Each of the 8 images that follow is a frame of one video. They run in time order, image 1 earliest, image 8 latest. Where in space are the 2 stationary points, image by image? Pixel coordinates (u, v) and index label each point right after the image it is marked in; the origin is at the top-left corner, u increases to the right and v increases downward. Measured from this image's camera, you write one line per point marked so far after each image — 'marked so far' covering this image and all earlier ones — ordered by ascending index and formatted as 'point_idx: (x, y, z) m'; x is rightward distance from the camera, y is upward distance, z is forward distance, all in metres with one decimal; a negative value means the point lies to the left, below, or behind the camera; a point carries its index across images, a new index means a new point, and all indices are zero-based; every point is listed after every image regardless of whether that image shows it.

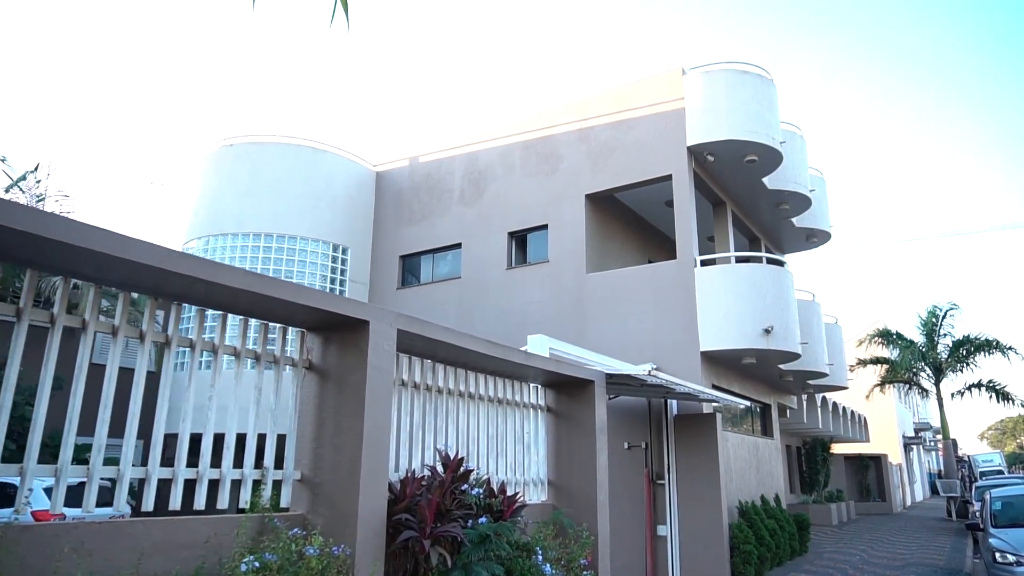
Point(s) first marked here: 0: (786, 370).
0: (+6.7, -2.0, +16.8) m
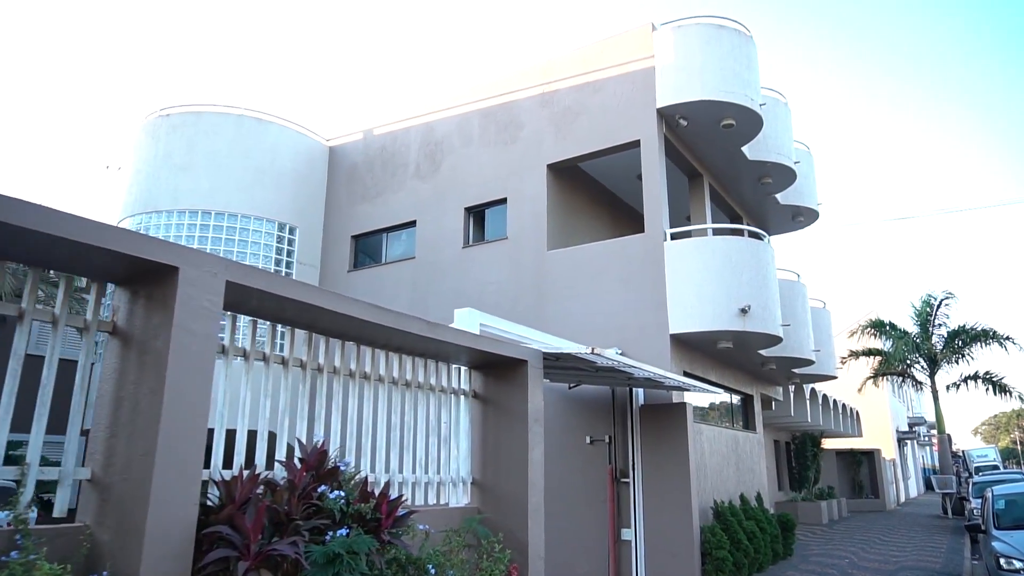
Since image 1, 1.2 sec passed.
0: (+5.7, -1.5, +15.3) m
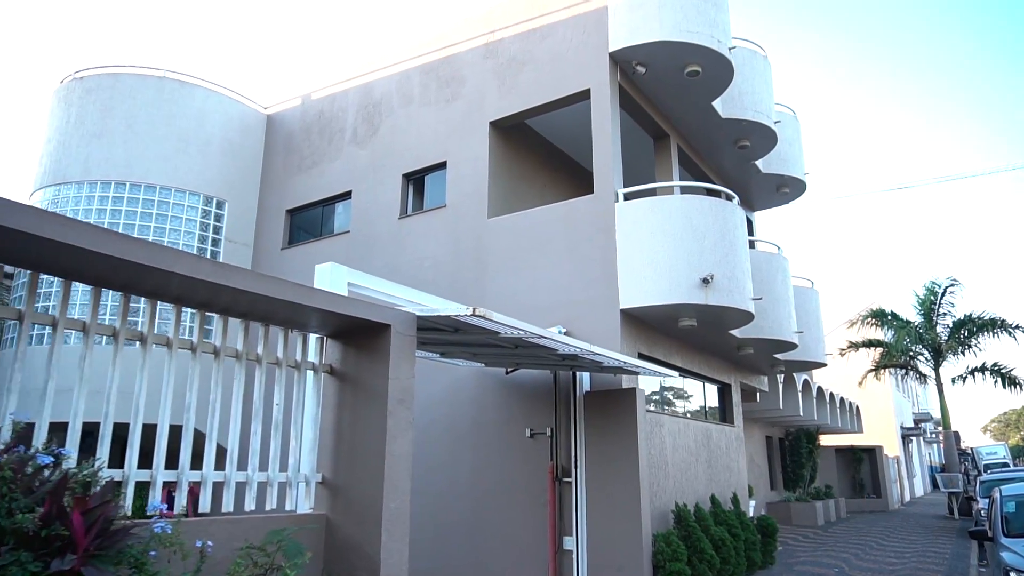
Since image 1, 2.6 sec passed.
0: (+4.5, -1.0, +13.4) m
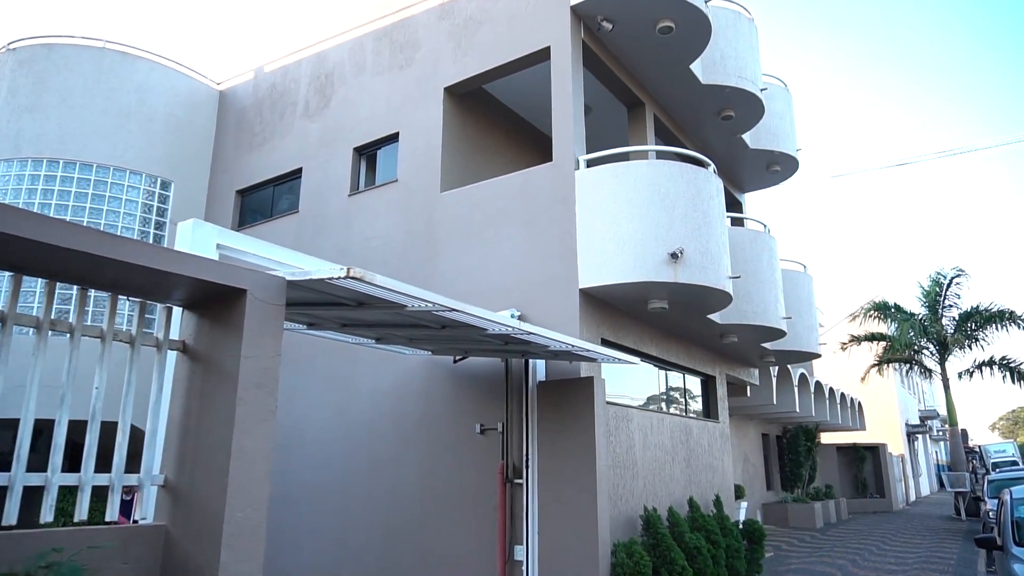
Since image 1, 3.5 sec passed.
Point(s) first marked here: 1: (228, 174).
0: (+3.7, -0.6, +12.2) m
1: (-6.5, +2.7, +15.9) m
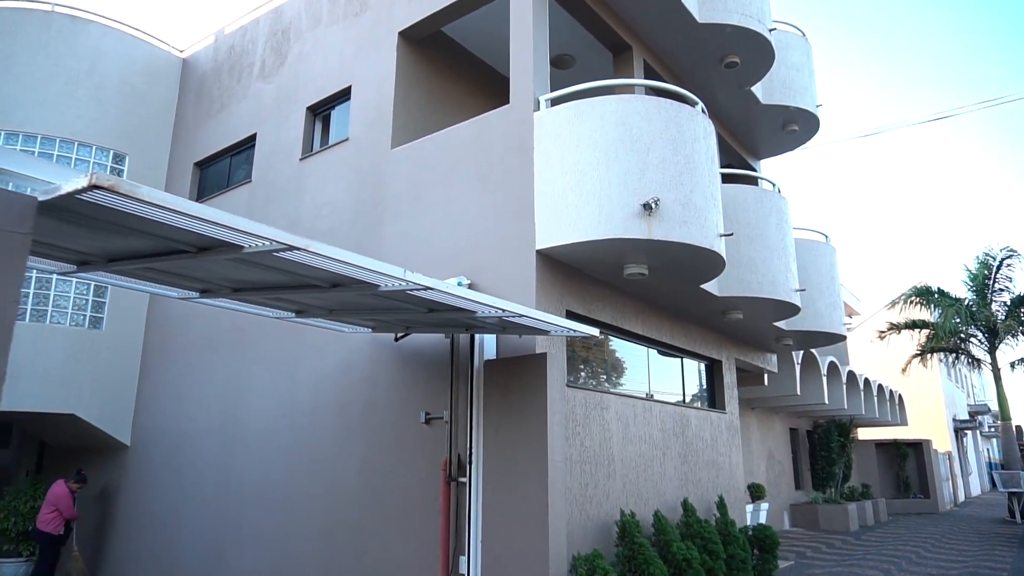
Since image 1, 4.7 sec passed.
0: (+3.1, -0.1, +10.4) m
1: (-6.9, +3.0, +14.7) m
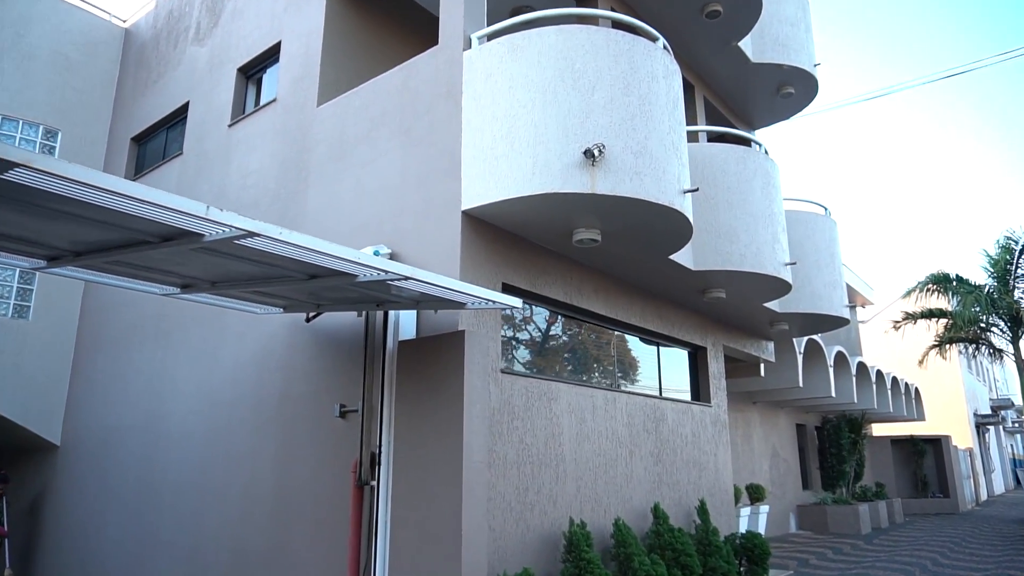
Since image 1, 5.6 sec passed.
0: (+2.4, +0.2, +9.0) m
1: (-7.6, +3.3, +13.6) m
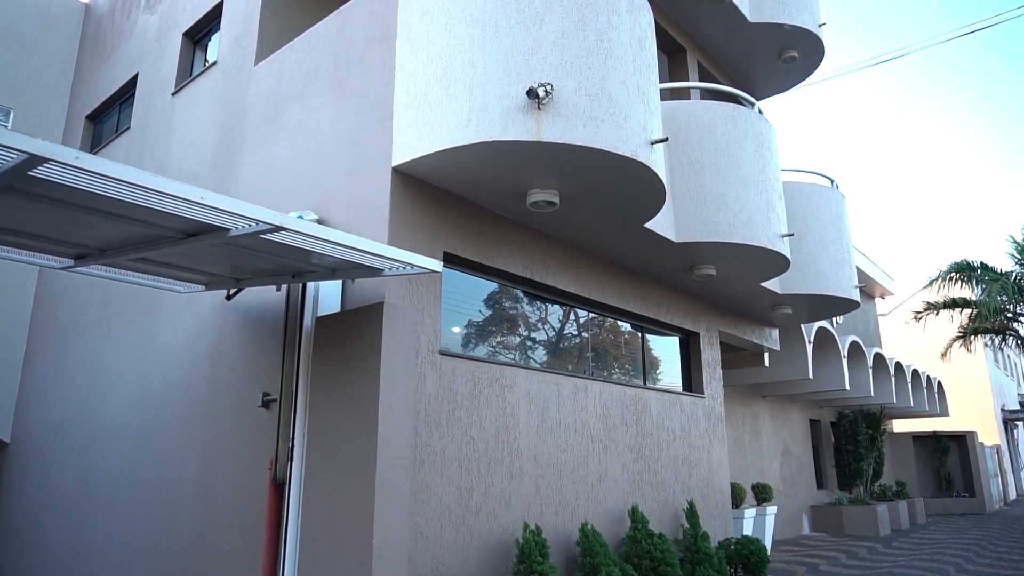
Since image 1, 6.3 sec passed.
0: (+1.9, +0.5, +8.0) m
1: (-8.0, +3.5, +12.8) m
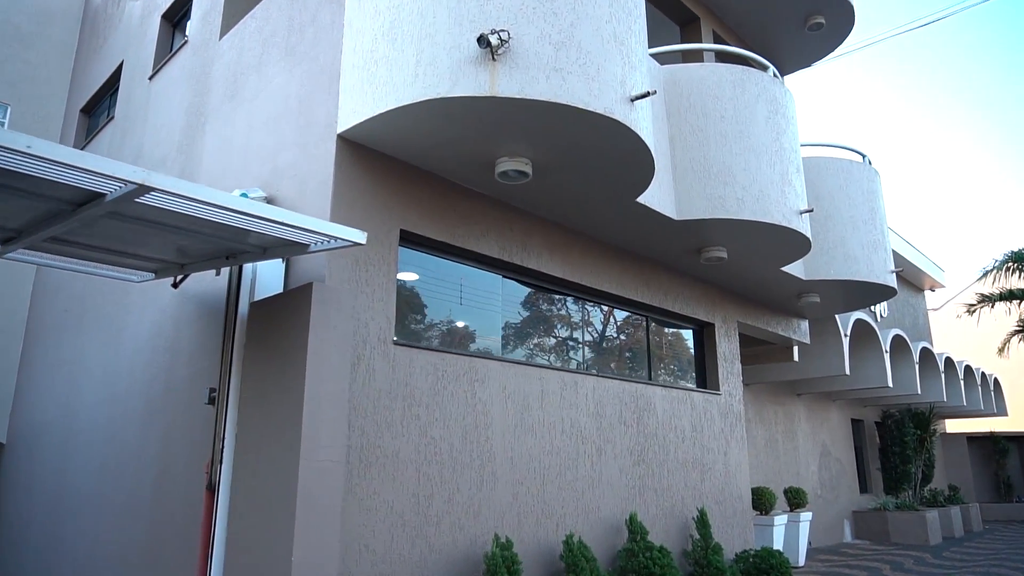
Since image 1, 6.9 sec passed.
0: (+1.7, +0.7, +7.2) m
1: (-7.9, +3.6, +12.6) m
